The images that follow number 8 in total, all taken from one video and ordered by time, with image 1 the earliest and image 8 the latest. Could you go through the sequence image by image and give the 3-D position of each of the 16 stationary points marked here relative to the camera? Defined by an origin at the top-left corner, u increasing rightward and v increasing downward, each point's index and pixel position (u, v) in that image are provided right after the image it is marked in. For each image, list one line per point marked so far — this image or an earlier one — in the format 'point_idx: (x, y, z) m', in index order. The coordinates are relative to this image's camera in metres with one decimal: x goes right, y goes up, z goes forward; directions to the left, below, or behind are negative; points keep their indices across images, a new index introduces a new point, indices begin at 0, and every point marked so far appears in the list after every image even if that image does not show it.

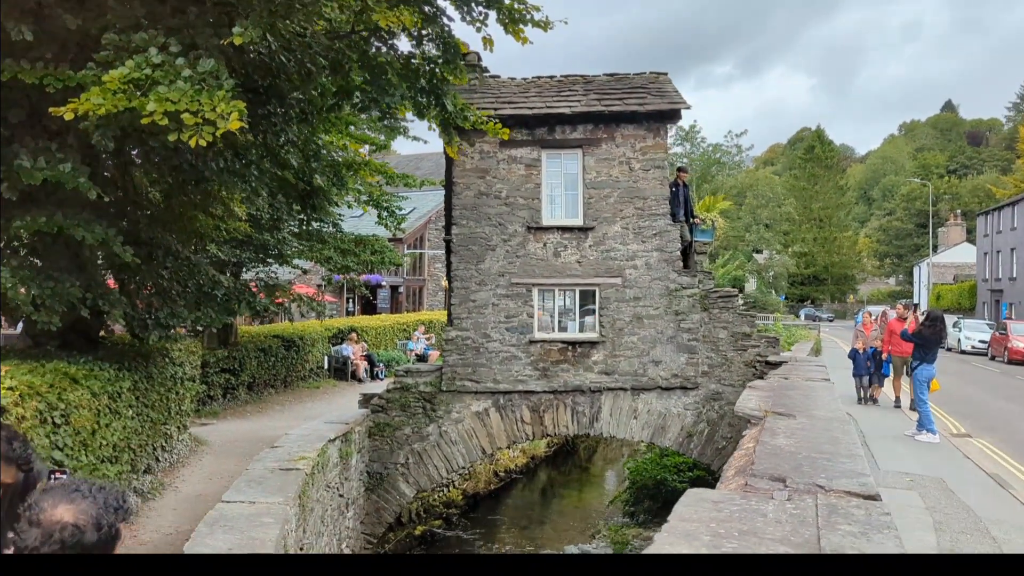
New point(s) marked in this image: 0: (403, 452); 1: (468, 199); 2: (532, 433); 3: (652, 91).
0: (-1.2, -1.9, +10.0) m
1: (-0.5, +1.1, +10.2) m
2: (+0.2, -1.7, +10.1) m
3: (+1.7, +2.3, +10.3) m
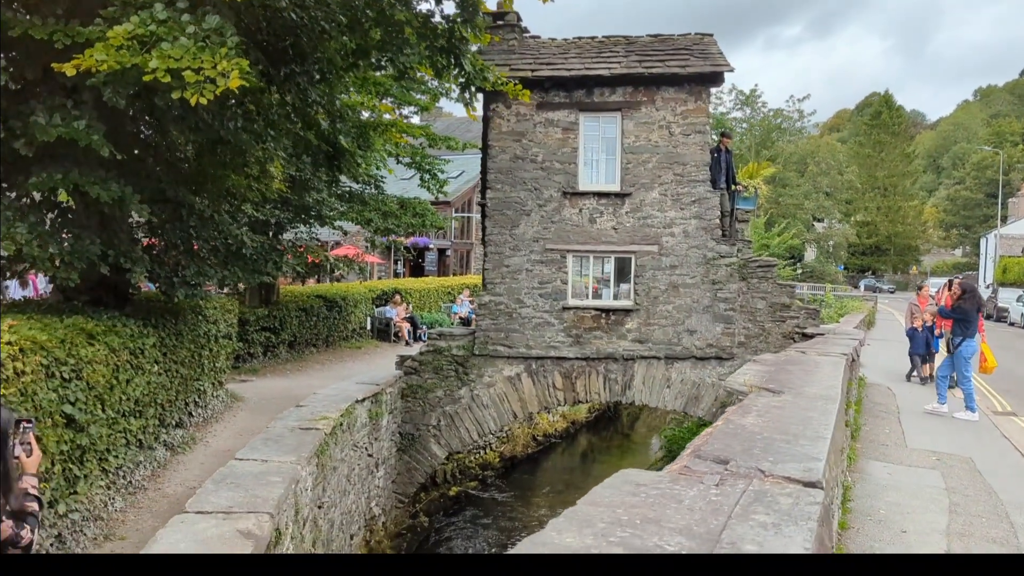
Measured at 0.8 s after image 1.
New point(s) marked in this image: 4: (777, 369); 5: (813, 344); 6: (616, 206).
0: (-0.9, -1.5, +10.0) m
1: (-0.1, +1.5, +10.1) m
2: (+0.6, -1.3, +10.0) m
3: (+2.1, +2.7, +10.0) m
4: (+1.1, -0.3, +3.5) m
5: (+1.8, -0.4, +5.2) m
6: (+1.2, +1.0, +10.0) m
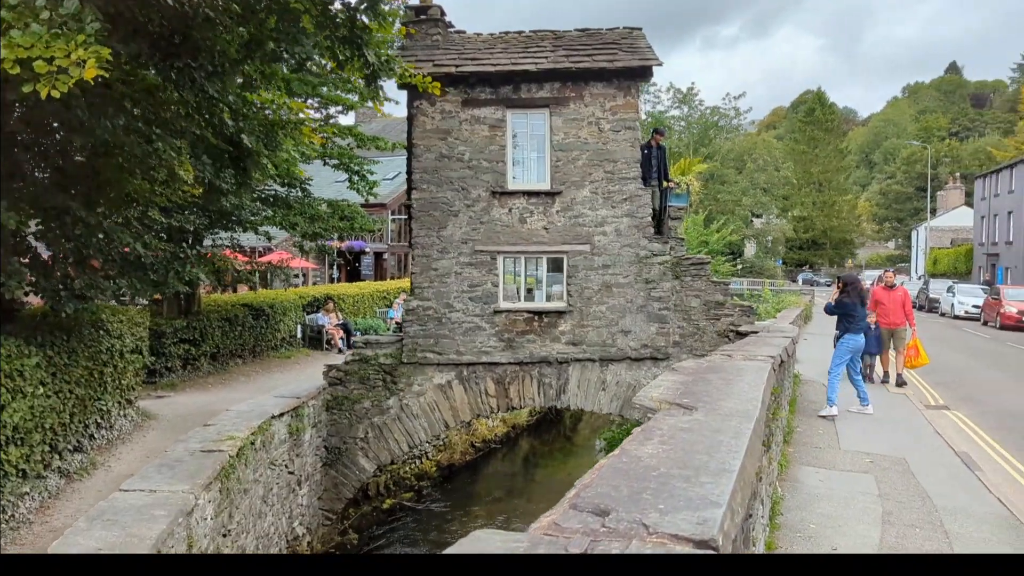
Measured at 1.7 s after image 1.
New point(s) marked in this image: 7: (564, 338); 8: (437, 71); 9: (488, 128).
0: (-1.7, -1.5, +9.6) m
1: (-0.9, +1.4, +9.7) m
2: (-0.2, -1.3, +9.7) m
3: (+1.3, +2.7, +9.8) m
4: (+0.7, -0.3, +3.2) m
5: (+1.3, -0.3, +5.0) m
6: (+0.4, +0.9, +9.7) m
7: (+0.6, -0.6, +9.7) m
8: (-0.8, +2.4, +9.6) m
9: (-0.3, +1.8, +9.7) m
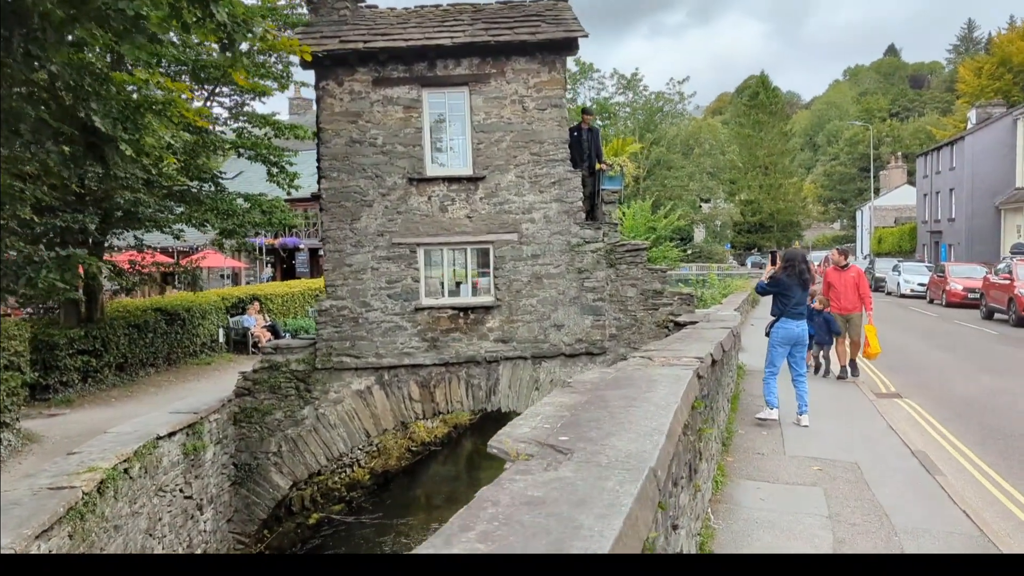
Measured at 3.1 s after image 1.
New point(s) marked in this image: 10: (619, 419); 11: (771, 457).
0: (-2.4, -1.5, +8.8) m
1: (-1.8, +1.4, +8.9) m
2: (-0.9, -1.3, +8.9) m
3: (+0.4, +2.8, +9.0) m
4: (+0.2, -0.3, +2.5) m
5: (+0.8, -0.3, +4.3) m
6: (-0.5, +1.0, +8.9) m
7: (-0.2, -0.5, +9.0) m
8: (-1.7, +2.4, +8.7) m
9: (-1.1, +1.8, +8.9) m
10: (+0.3, -0.3, +2.2) m
11: (+1.5, -1.0, +5.0) m
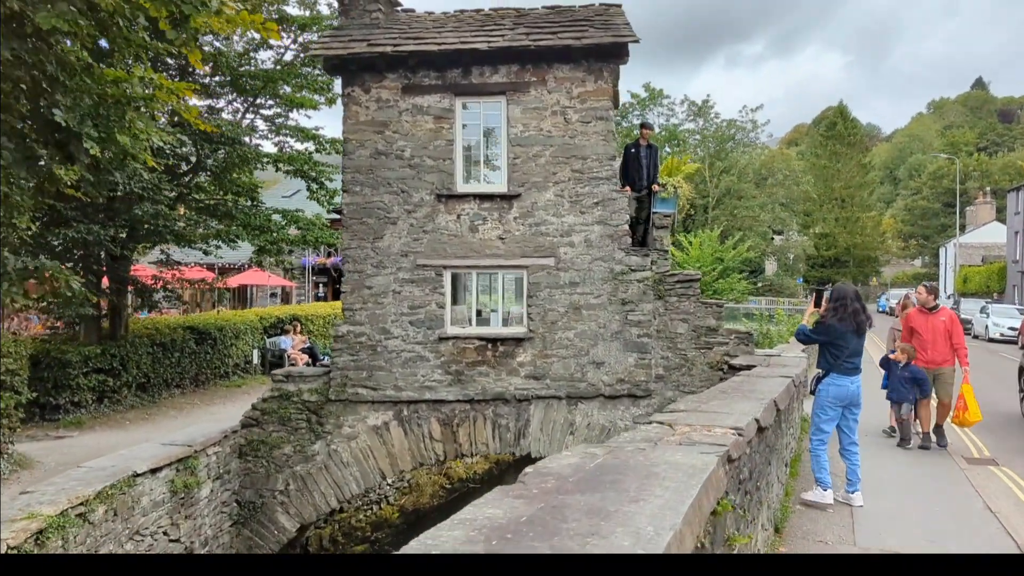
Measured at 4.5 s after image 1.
0: (-2.1, -1.7, +8.0) m
1: (-1.4, +1.2, +8.1) m
2: (-0.6, -1.5, +8.0) m
3: (+0.8, +2.5, +8.2) m
4: (0.0, -0.4, +1.6) m
5: (+0.7, -0.5, +3.3) m
6: (-0.1, +0.7, +8.1) m
7: (+0.1, -0.8, +8.1) m
8: (-1.3, +2.2, +8.0) m
9: (-0.7, +1.6, +8.1) m
10: (+0.1, -0.4, +1.3) m
11: (+1.5, -1.2, +3.9) m
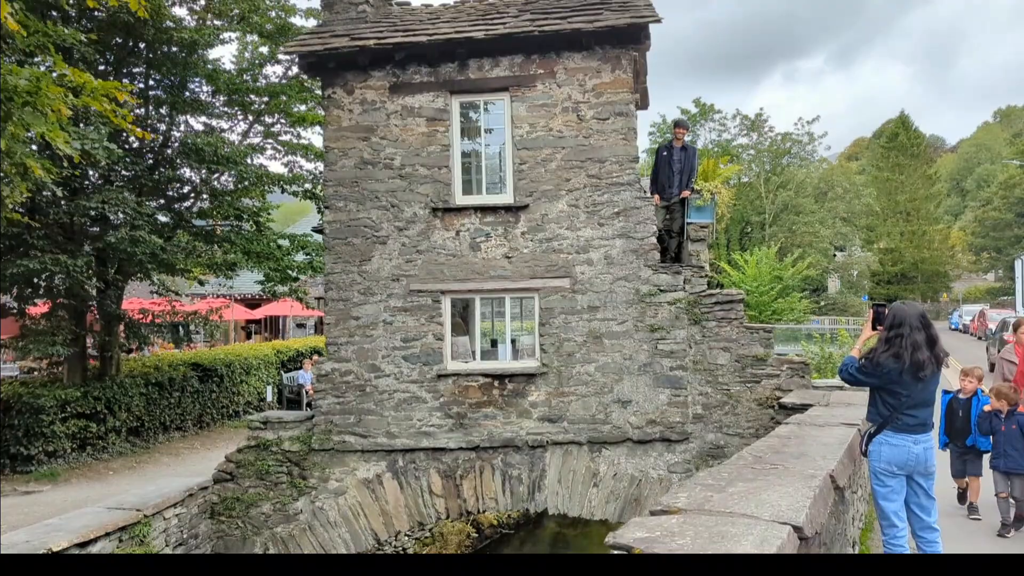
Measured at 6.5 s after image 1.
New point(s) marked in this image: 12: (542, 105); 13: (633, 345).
0: (-2.0, -2.0, +6.9) m
1: (-1.4, +1.0, +7.1) m
2: (-0.5, -1.8, +6.9) m
3: (+0.8, +2.3, +7.0) m
4: (-0.3, -0.4, +0.4) m
5: (+0.5, -0.5, +2.1) m
6: (0.0, +0.5, +7.0) m
7: (+0.2, -1.0, +6.9) m
8: (-1.3, +2.0, +7.0) m
9: (-0.7, +1.3, +7.0) m
10: (-0.3, -0.4, +0.2) m
11: (+1.3, -1.2, +2.6) m
12: (+0.2, +1.5, +6.9) m
13: (+1.0, -0.5, +6.8) m
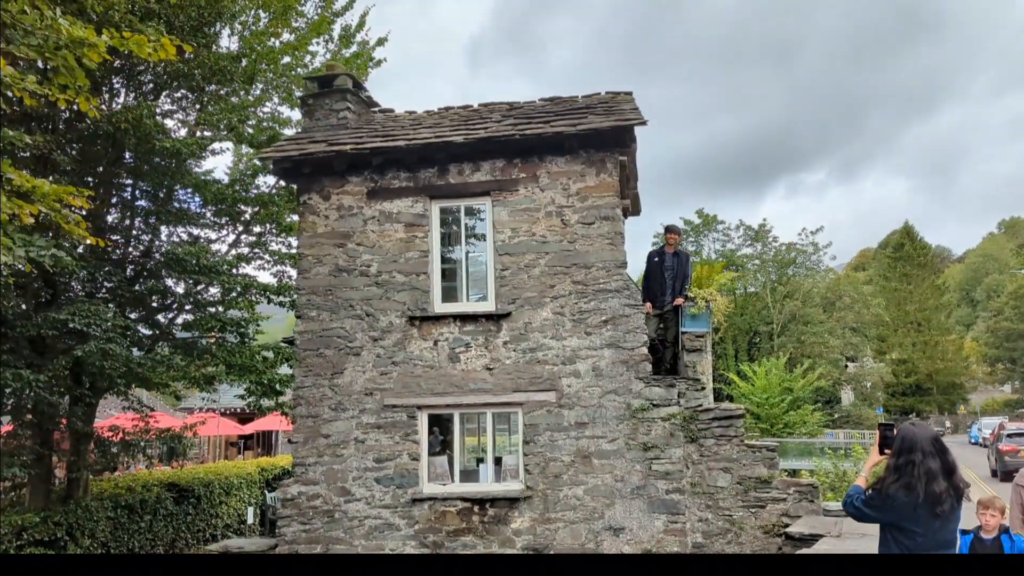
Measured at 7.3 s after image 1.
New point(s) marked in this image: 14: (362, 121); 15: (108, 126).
0: (-2.1, -2.9, +6.2) m
1: (-1.5, +0.1, +6.7) m
2: (-0.7, -2.6, +6.2) m
3: (+0.7, +1.4, +6.8) m
4: (-0.5, -0.5, -0.1) m
5: (+0.3, -0.7, +1.6) m
6: (-0.2, -0.4, +6.5) m
7: (+0.1, -1.8, +6.2) m
8: (-1.4, +1.1, +6.8) m
9: (-0.8, +0.5, +6.7) m
10: (-0.5, -0.4, -0.3) m
11: (+1.1, -1.5, +2.0) m
12: (+0.1, +0.6, +6.6) m
13: (+0.8, -1.3, +6.3) m
14: (-1.3, +1.5, +7.5) m
15: (-2.9, +1.1, +6.1) m
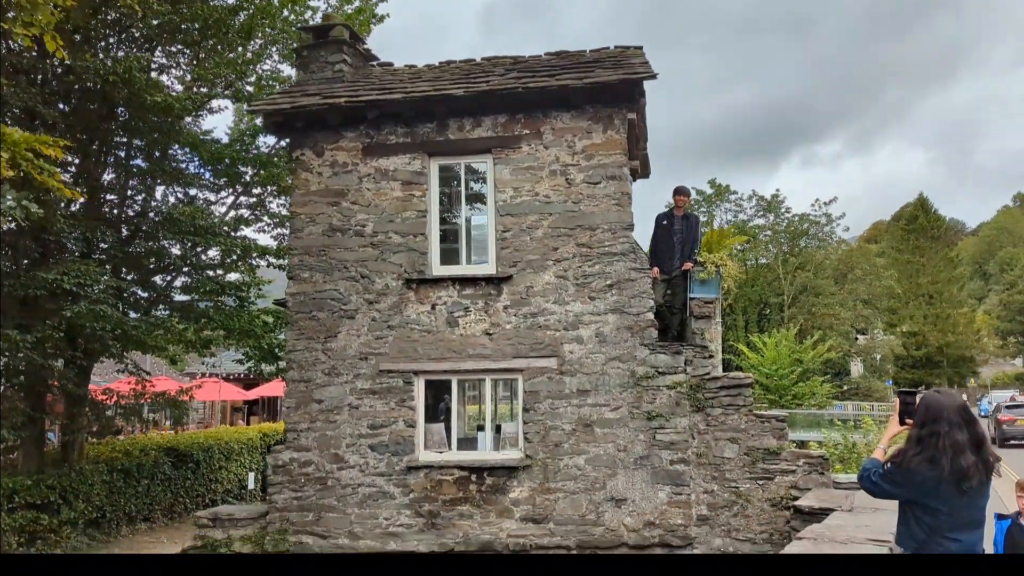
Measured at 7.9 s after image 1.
0: (-2.2, -2.6, +6.1) m
1: (-1.5, +0.4, +6.5) m
2: (-0.7, -2.3, +6.0) m
3: (+0.7, +1.7, +6.5) m
4: (-0.6, -0.4, -0.3) m
5: (+0.2, -0.6, +1.3) m
6: (-0.2, -0.1, +6.3) m
7: (+0.1, -1.5, +6.0) m
8: (-1.4, +1.4, +6.5) m
9: (-0.8, +0.8, +6.4) m
10: (-0.6, -0.4, -0.6) m
11: (+1.1, -1.4, +1.8) m
12: (+0.1, +0.9, +6.3) m
13: (+0.8, -1.0, +6.0) m
14: (-1.3, +1.8, +7.2) m
15: (-2.8, +1.4, +5.9) m
